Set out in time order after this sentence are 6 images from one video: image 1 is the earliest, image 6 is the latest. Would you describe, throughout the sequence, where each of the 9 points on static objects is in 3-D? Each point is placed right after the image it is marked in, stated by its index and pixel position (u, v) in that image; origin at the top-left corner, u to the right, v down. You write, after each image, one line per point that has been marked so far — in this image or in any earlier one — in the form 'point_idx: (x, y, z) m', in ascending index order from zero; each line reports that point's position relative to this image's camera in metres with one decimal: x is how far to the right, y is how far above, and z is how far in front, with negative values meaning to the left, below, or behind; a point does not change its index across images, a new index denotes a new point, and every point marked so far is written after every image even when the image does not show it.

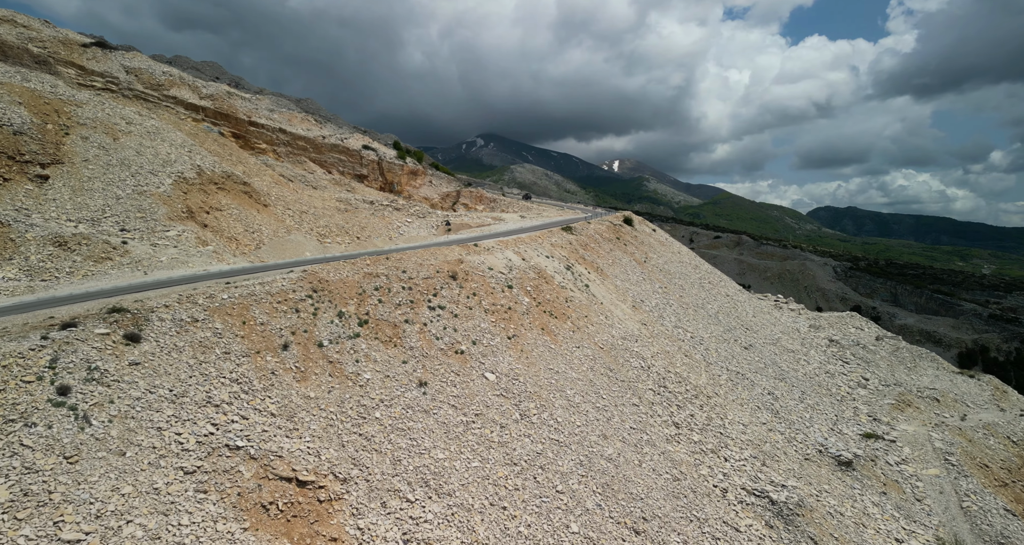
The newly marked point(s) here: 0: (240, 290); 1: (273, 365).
0: (-10.5, -0.6, +18.5) m
1: (-8.3, -3.2, +16.7) m
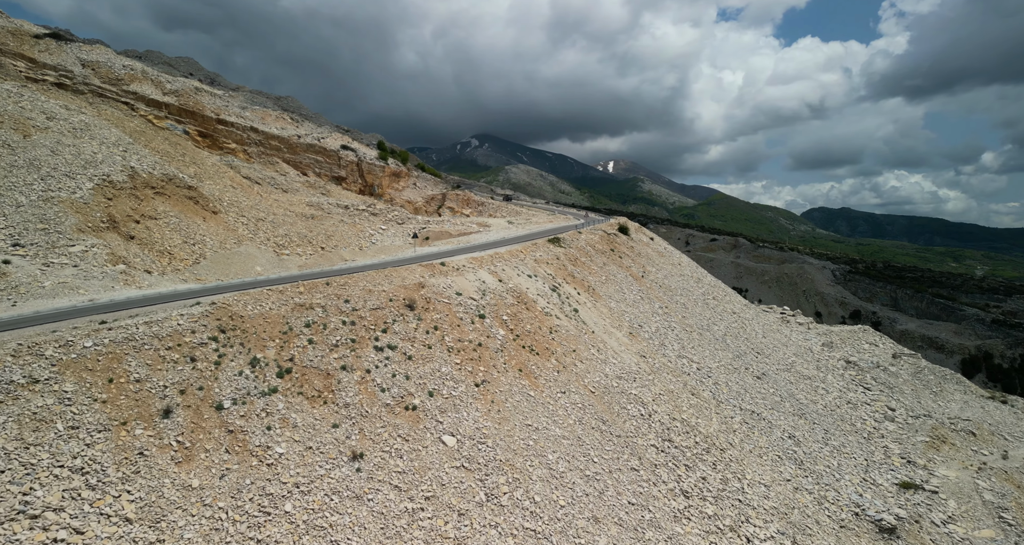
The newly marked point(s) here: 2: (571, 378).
0: (-11.6, -1.8, +14.0) m
1: (-9.4, -4.3, +12.2) m
2: (+2.5, -4.4, +19.8) m
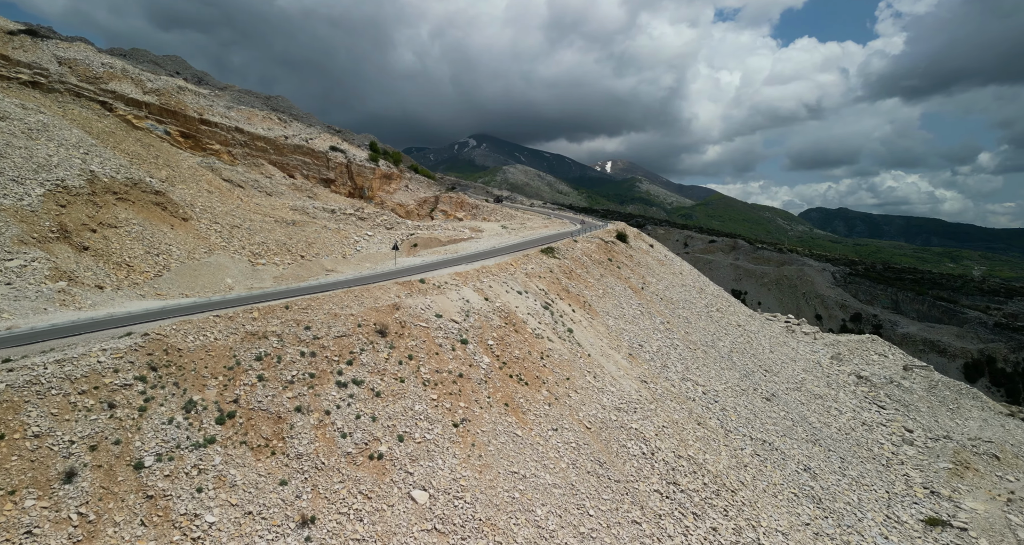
0: (-12.1, -2.5, +11.7) m
1: (-9.9, -5.1, +10.0) m
2: (+1.9, -5.1, +17.6) m
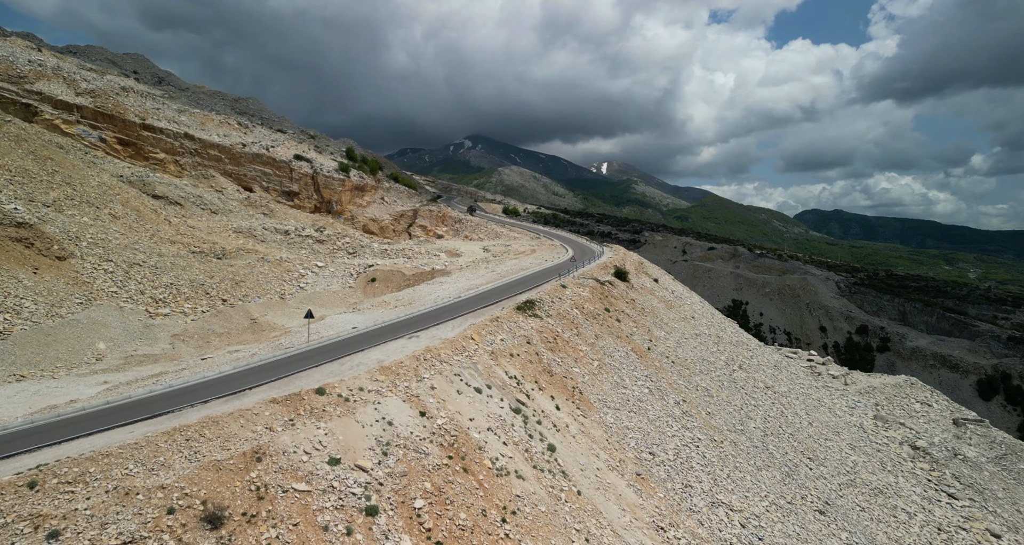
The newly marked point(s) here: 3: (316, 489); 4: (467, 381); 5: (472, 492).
0: (-13.5, -5.3, +4.5) m
1: (-11.3, -7.9, +2.7) m
2: (+0.5, -7.9, +10.4) m
3: (-4.5, -4.8, +10.9) m
4: (-1.5, -3.5, +15.8) m
5: (-1.0, -5.7, +12.5) m
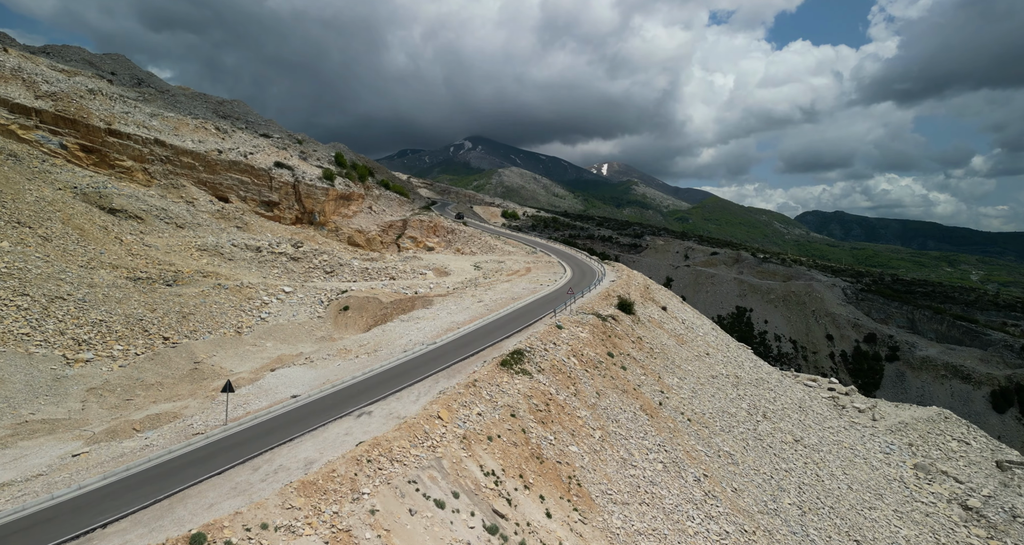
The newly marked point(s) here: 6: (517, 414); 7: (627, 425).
0: (-14.1, -7.1, +0.4) m
1: (-11.9, -9.6, -1.3) m
2: (-0.1, -9.7, +6.4) m
3: (-5.1, -6.5, +6.9) m
4: (-2.1, -5.2, +11.8) m
5: (-1.6, -7.4, +8.5) m
6: (+0.2, -4.5, +15.7) m
7: (+4.5, -5.6, +18.5) m
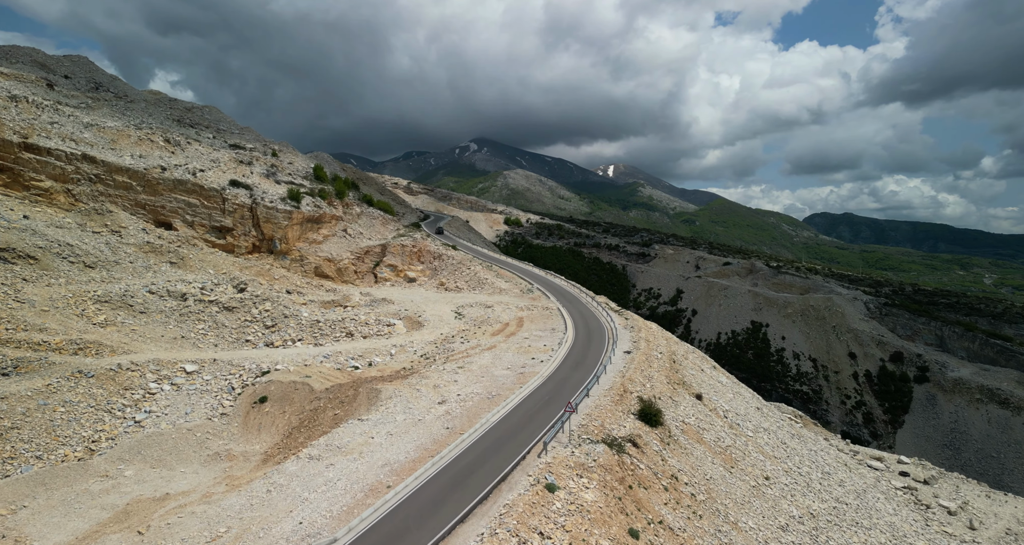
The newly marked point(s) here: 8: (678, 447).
0: (-15.5, -10.6, -8.1) m
1: (-13.3, -13.2, -9.9) m
2: (-1.5, -13.3, -2.3) m
3: (-6.4, -10.2, -1.7) m
4: (-3.4, -8.9, +3.1) m
5: (-2.9, -11.0, -0.2) m
6: (-1.0, -8.2, +7.0) m
7: (+3.3, -9.3, +9.7) m
8: (+6.7, -6.5, +18.5) m
